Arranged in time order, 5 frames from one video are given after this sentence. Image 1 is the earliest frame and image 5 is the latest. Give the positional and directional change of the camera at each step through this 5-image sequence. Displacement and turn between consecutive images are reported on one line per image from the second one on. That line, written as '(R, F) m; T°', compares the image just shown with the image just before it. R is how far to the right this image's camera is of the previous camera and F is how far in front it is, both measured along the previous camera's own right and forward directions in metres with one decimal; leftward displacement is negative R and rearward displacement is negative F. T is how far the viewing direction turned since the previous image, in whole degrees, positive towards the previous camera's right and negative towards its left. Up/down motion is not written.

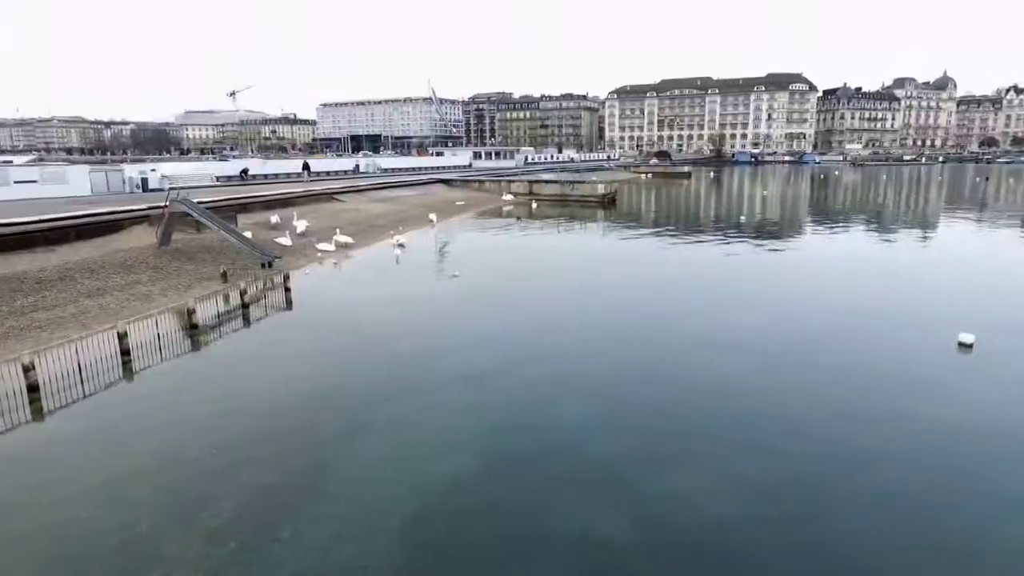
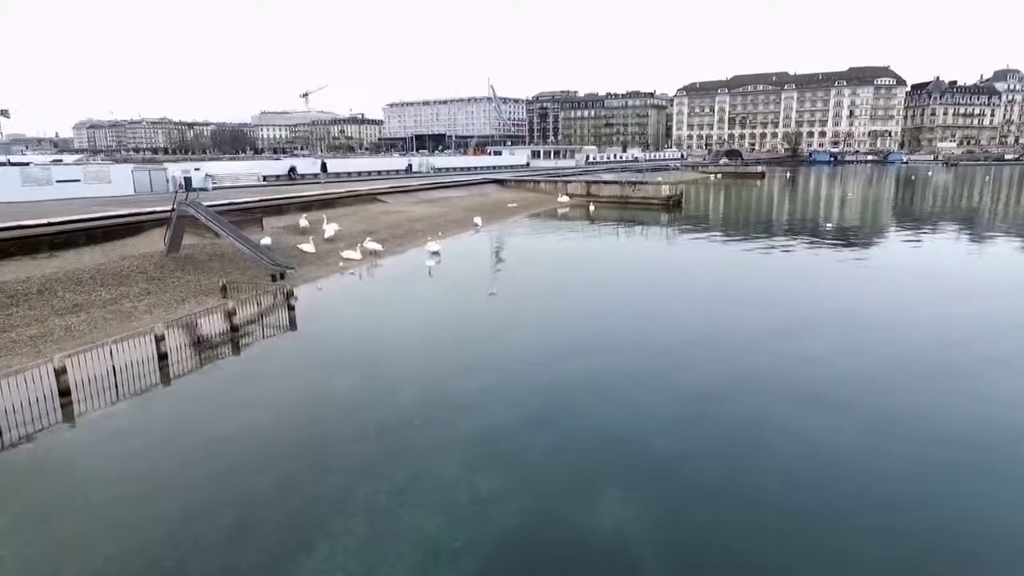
(+0.4, +1.8) m; -6°
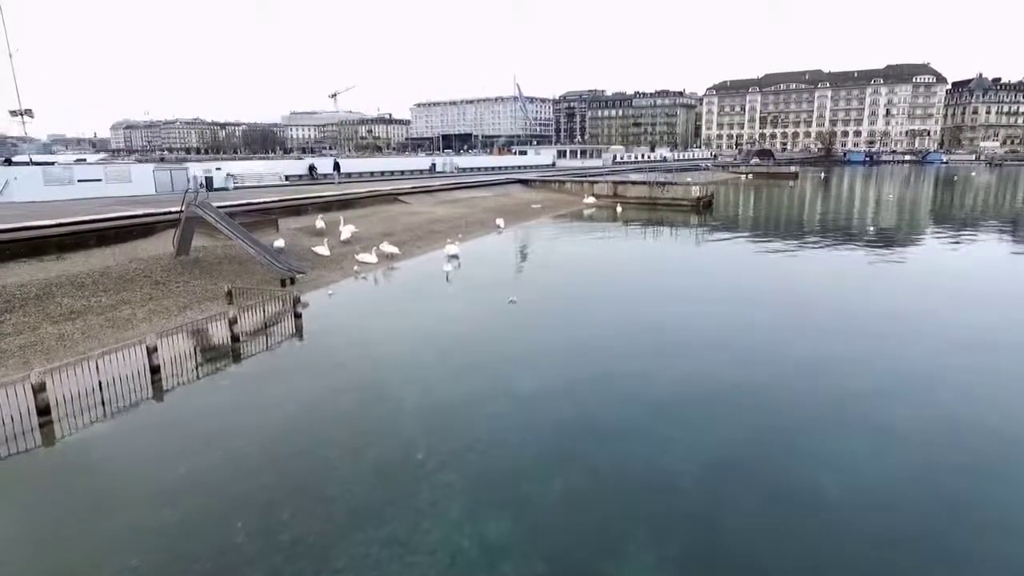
(+0.1, +0.7) m; -2°
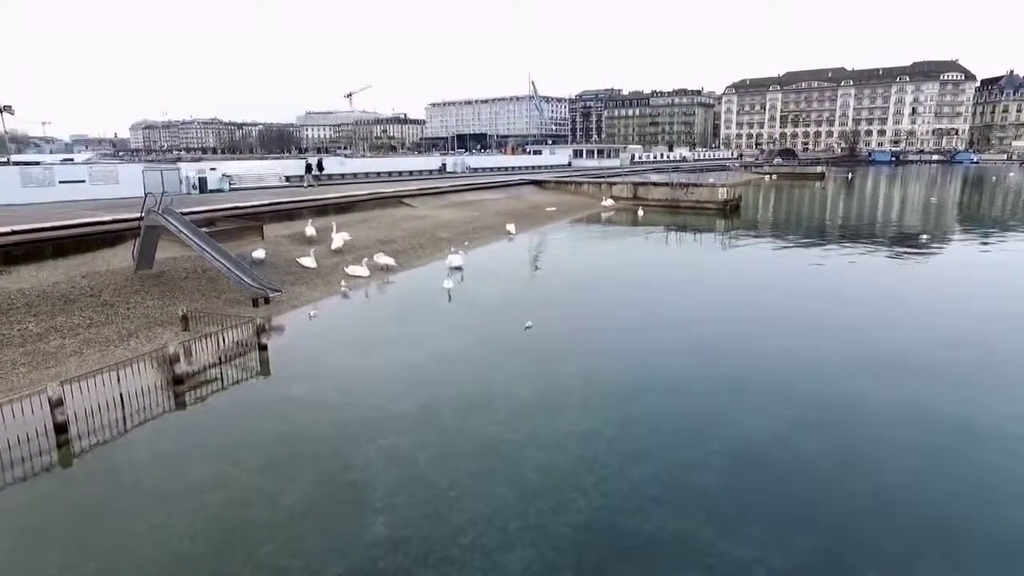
(+0.1, +1.6) m; -1°
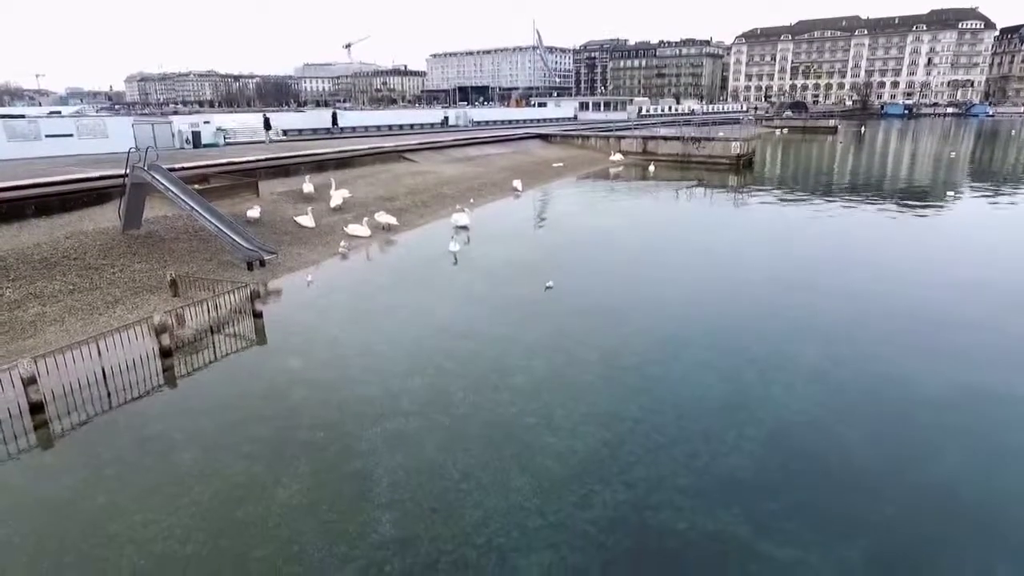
(-0.1, +0.5) m; 0°
